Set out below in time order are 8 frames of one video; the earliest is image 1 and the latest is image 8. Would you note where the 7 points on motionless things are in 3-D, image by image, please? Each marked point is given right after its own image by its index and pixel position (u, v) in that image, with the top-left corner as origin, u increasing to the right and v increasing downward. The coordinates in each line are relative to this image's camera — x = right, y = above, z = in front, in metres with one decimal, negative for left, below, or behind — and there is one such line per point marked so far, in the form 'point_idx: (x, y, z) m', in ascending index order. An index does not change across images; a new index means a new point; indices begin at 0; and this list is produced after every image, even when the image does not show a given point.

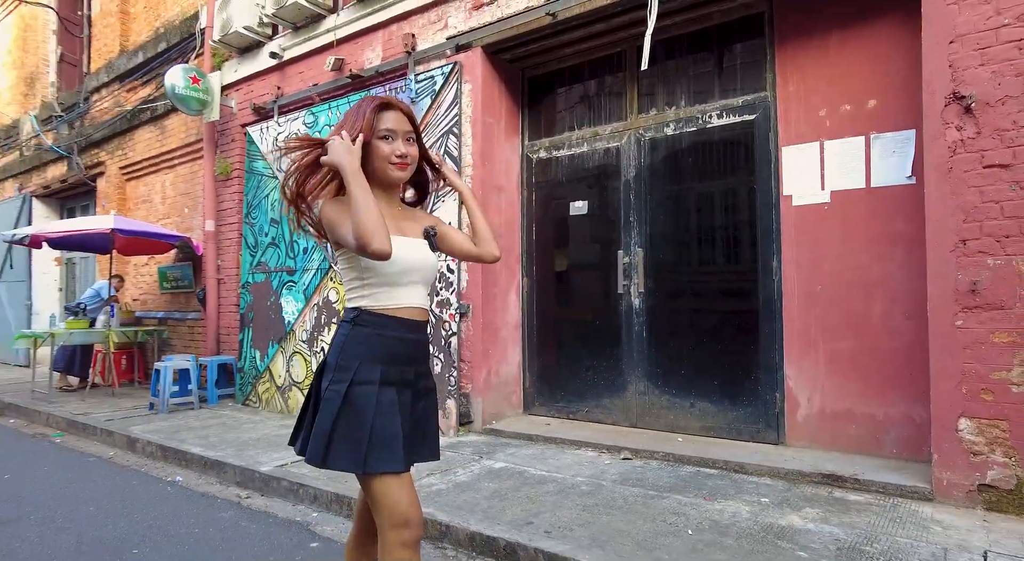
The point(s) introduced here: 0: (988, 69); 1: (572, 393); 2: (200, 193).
0: (+2.4, +1.1, +2.9) m
1: (+0.6, -1.0, +4.8) m
2: (-4.0, +1.1, +7.2) m
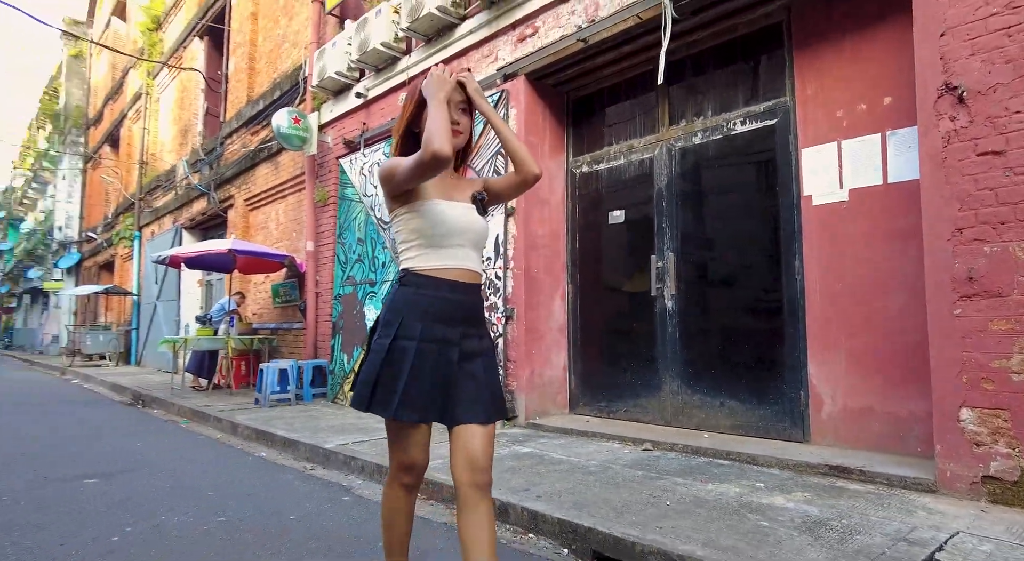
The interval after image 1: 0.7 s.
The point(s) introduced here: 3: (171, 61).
0: (+2.4, +1.1, +2.9) m
1: (+1.0, -1.0, +5.1) m
2: (-3.1, +0.9, +8.4) m
3: (-8.8, +5.7, +14.6) m
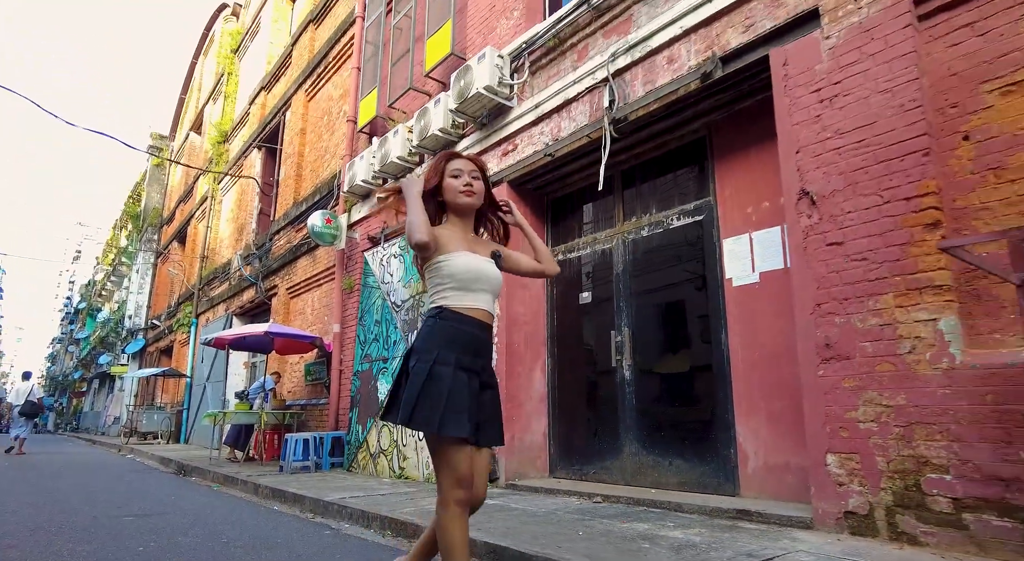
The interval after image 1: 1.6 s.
0: (+2.0, +0.7, +3.7) m
1: (+0.8, -1.8, +5.6) m
2: (-3.0, -0.4, +9.5) m
3: (-8.2, +3.3, +16.7) m
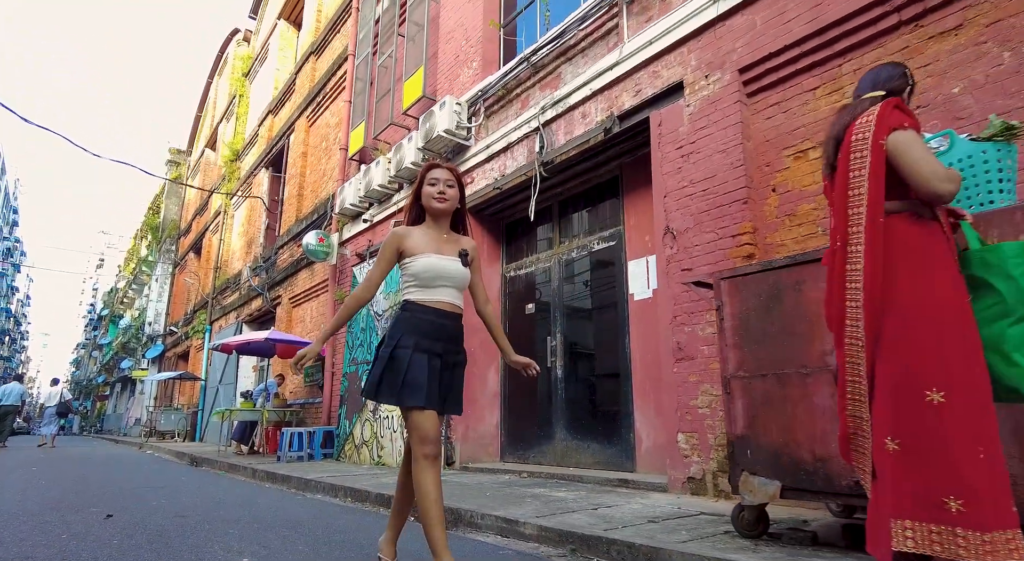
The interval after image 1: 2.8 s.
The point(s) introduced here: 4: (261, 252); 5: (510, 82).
0: (+1.4, +0.6, +4.7) m
1: (+0.2, -1.9, +6.6) m
2: (-3.5, -0.6, +10.6) m
3: (-8.5, +3.0, +18.0) m
4: (-6.8, +0.8, +15.2) m
5: (0.0, +2.4, +6.8) m
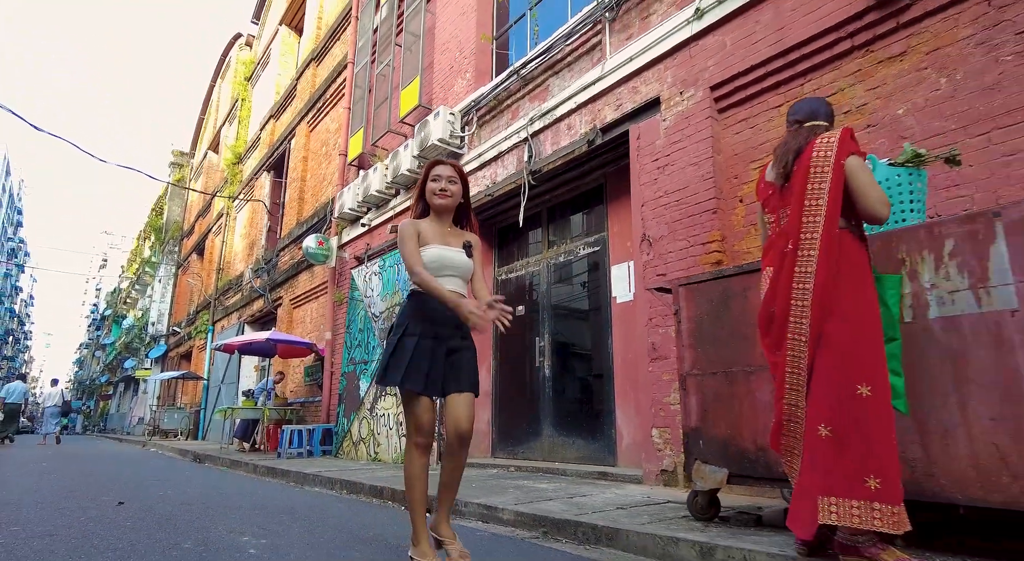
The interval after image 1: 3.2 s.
0: (+1.3, +0.5, +5.0) m
1: (+0.1, -2.0, +6.9) m
2: (-3.6, -0.6, +10.9) m
3: (-8.6, +2.9, +18.3) m
4: (-6.8, +0.7, +15.5) m
5: (-0.1, +2.4, +7.1) m
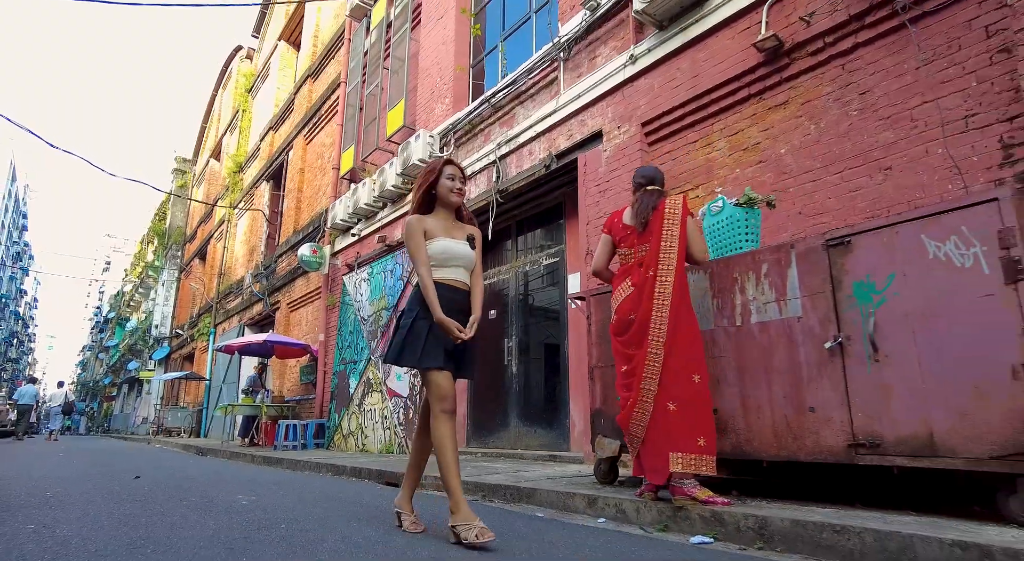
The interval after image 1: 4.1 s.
0: (+0.9, +0.4, +5.7) m
1: (-0.3, -2.1, +7.7) m
2: (-4.0, -0.8, +11.7) m
3: (-9.0, +2.8, +19.2) m
4: (-7.2, +0.6, +16.3) m
5: (-0.5, +2.3, +7.9) m
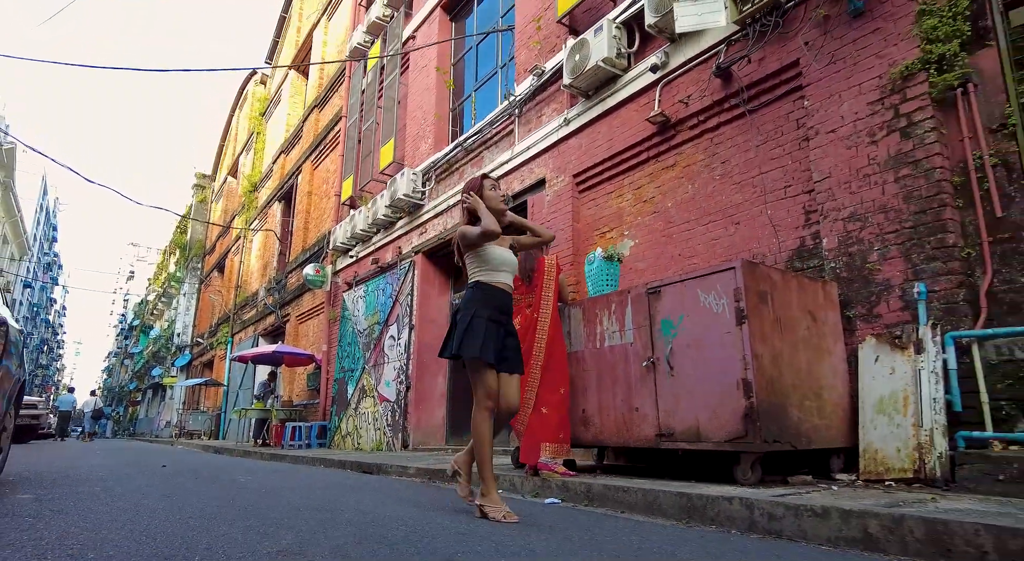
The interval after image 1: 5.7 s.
0: (+0.4, +0.2, +6.9) m
1: (-0.7, -2.4, +8.8) m
2: (-4.3, -1.1, +12.9) m
3: (-9.2, +2.3, +20.6) m
4: (-7.4, +0.2, +17.6) m
5: (-1.0, +2.0, +9.1) m
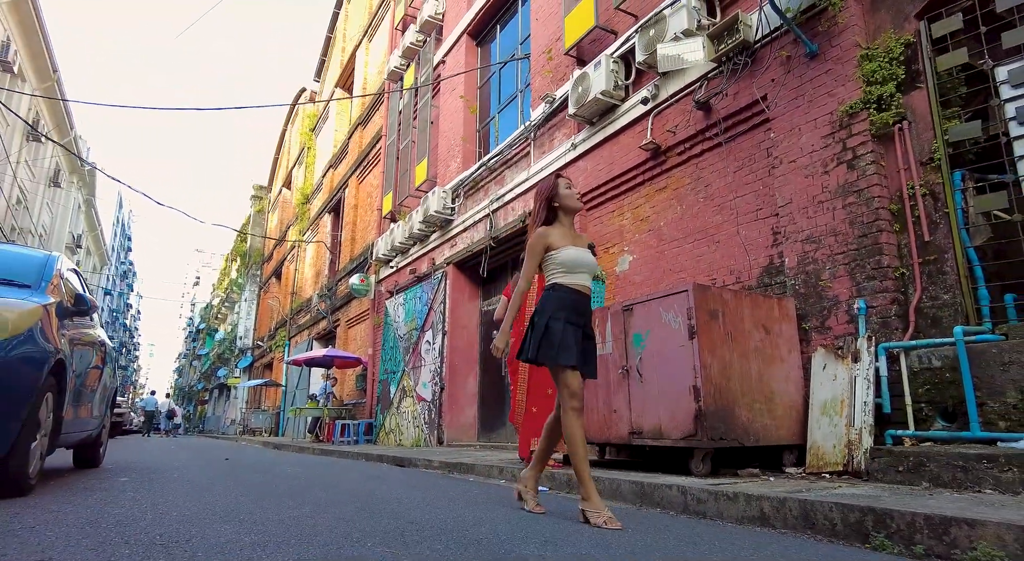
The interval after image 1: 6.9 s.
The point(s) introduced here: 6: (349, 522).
0: (+0.6, 0.0, +7.5) m
1: (-0.3, -2.5, +9.5) m
2: (-3.5, -1.3, +13.9) m
3: (-7.8, +2.1, +21.9) m
4: (-6.3, -0.1, +18.9) m
5: (-0.6, +1.8, +9.8) m
6: (-0.8, -1.1, +2.7) m
